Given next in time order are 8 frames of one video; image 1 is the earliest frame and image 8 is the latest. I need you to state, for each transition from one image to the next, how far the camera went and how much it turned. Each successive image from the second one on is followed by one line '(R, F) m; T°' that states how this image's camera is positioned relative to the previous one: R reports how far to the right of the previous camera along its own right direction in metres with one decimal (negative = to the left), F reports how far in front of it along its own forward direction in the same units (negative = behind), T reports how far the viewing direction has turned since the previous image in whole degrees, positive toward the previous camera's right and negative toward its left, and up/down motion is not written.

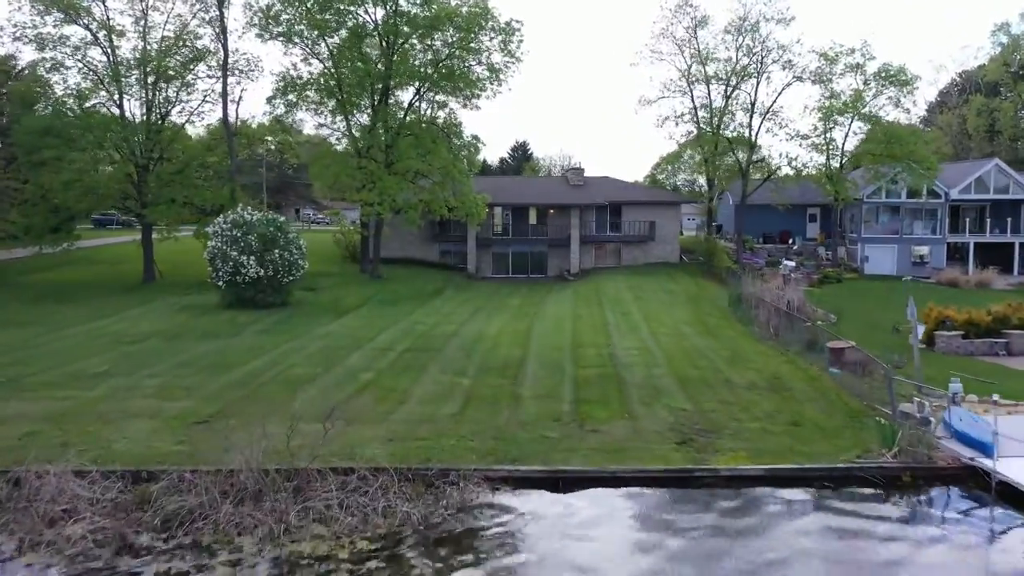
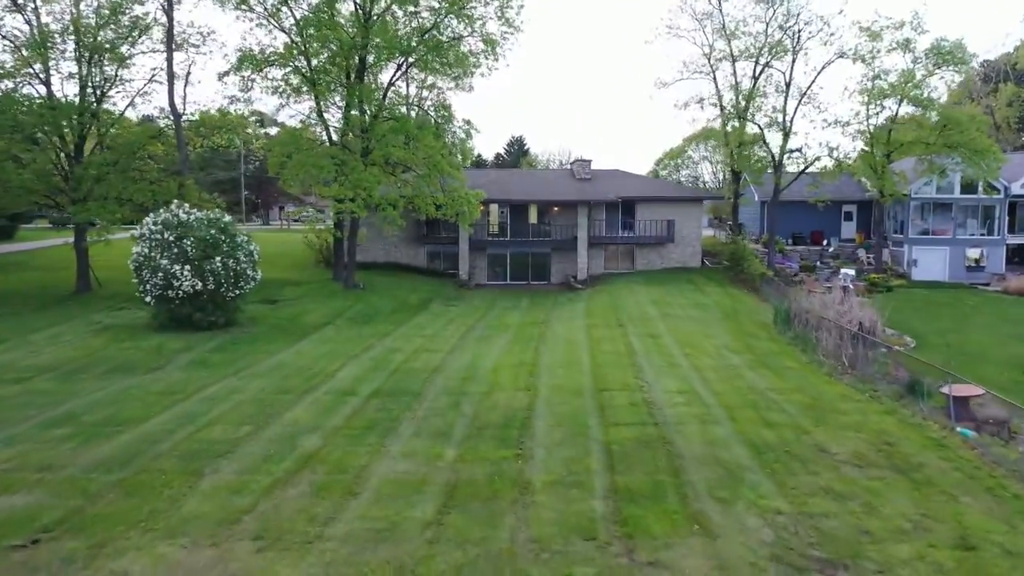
(-0.1, +4.8) m; 0°
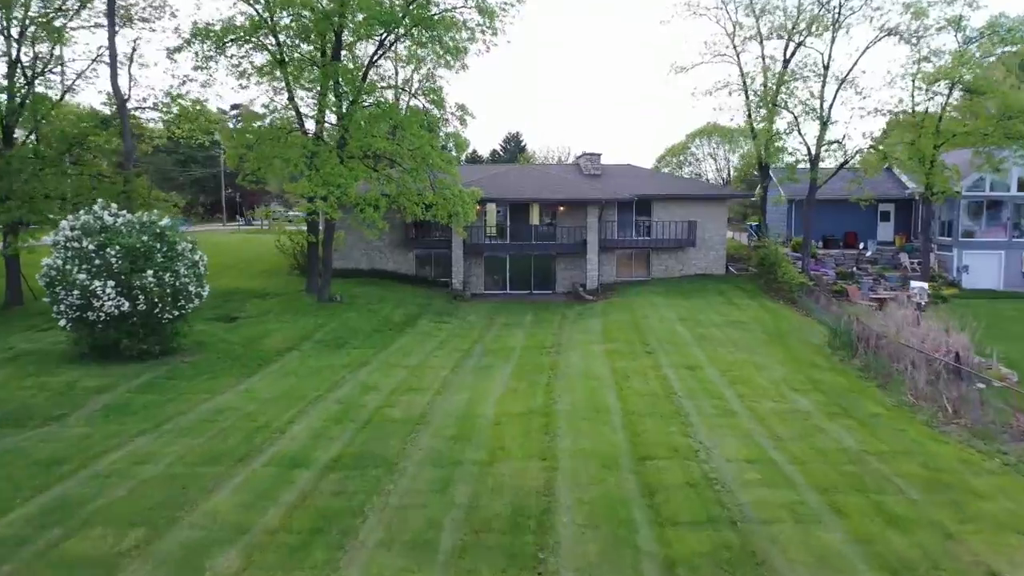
(-0.1, +3.8) m; 0°
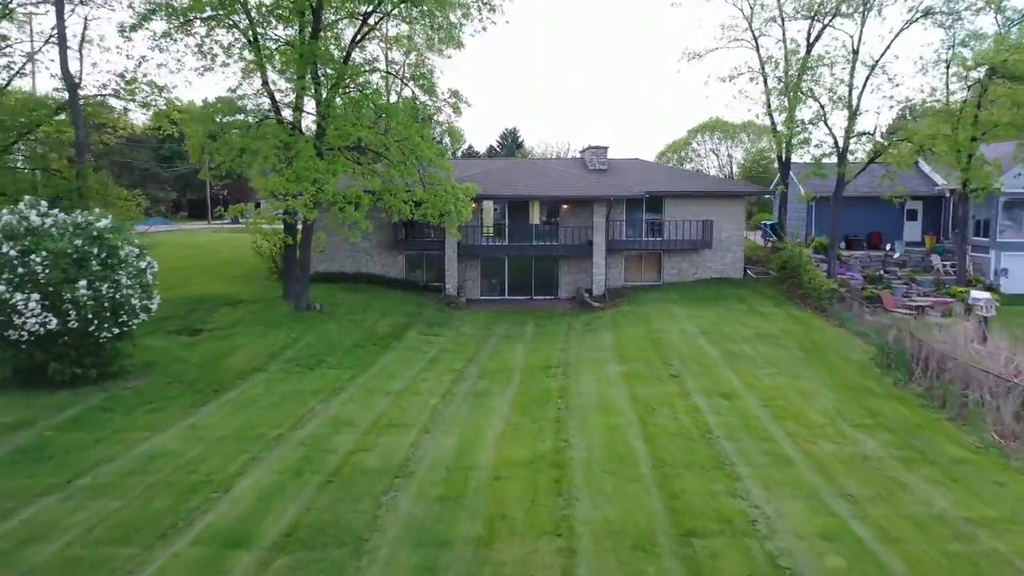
(-0.1, +2.5) m; 0°
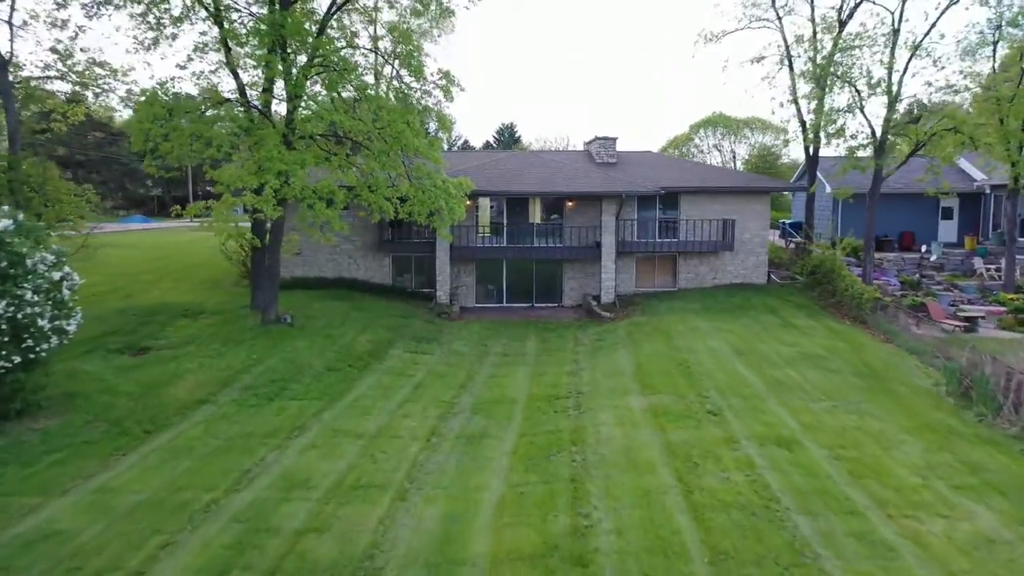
(0.0, +2.7) m; 0°
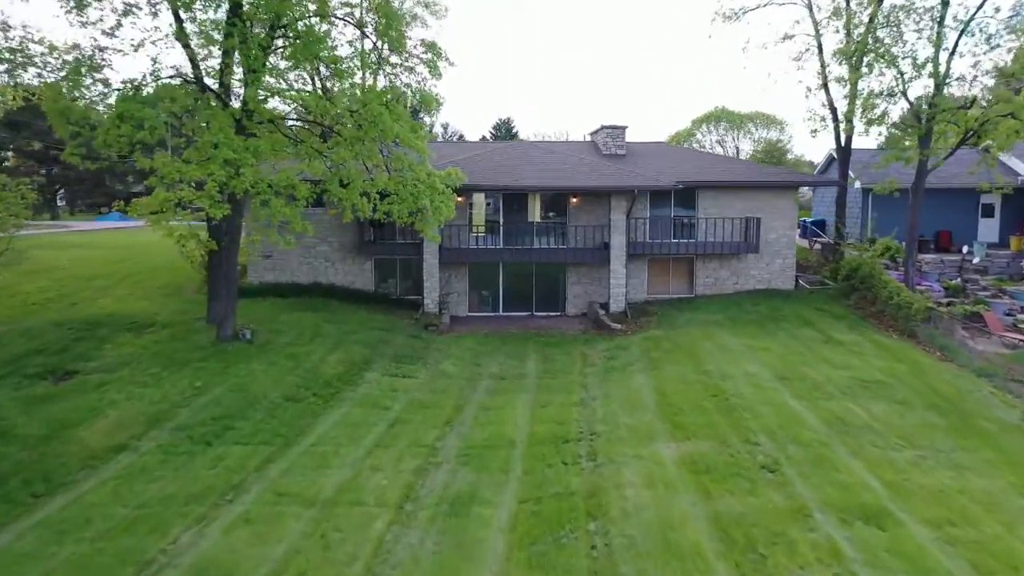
(0.0, +2.7) m; 0°
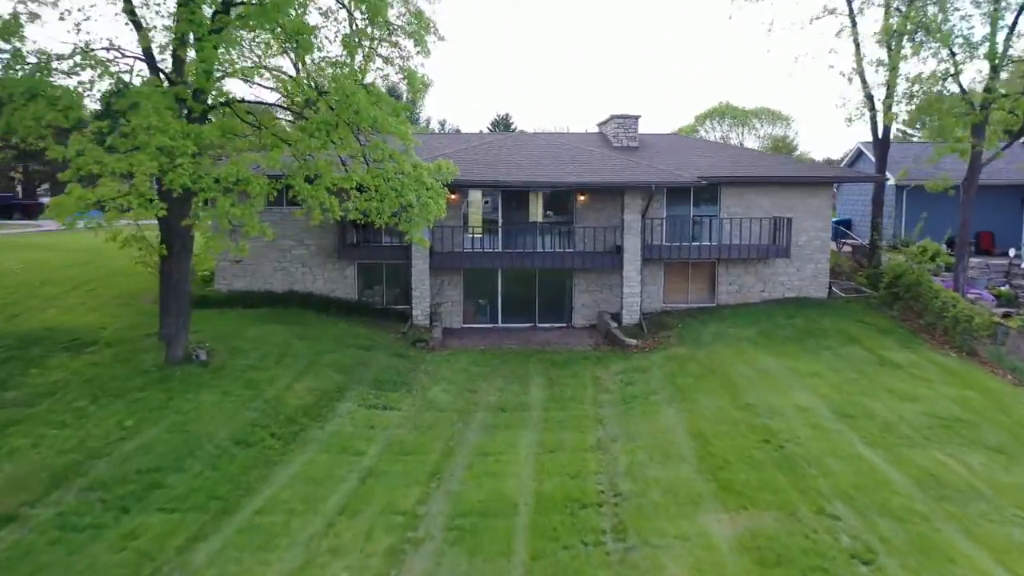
(0.0, +2.4) m; 0°
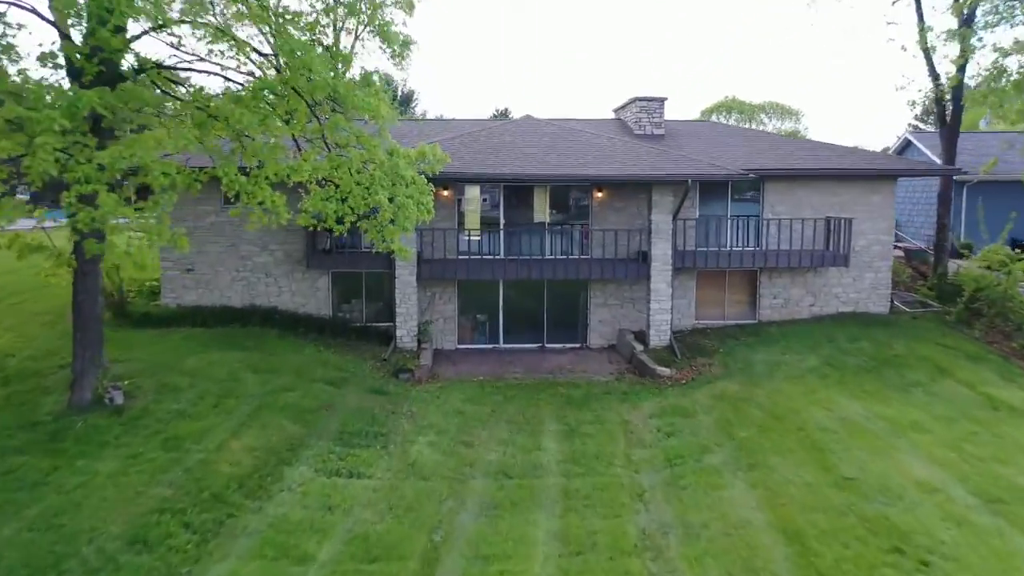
(-0.1, +3.1) m; 0°
